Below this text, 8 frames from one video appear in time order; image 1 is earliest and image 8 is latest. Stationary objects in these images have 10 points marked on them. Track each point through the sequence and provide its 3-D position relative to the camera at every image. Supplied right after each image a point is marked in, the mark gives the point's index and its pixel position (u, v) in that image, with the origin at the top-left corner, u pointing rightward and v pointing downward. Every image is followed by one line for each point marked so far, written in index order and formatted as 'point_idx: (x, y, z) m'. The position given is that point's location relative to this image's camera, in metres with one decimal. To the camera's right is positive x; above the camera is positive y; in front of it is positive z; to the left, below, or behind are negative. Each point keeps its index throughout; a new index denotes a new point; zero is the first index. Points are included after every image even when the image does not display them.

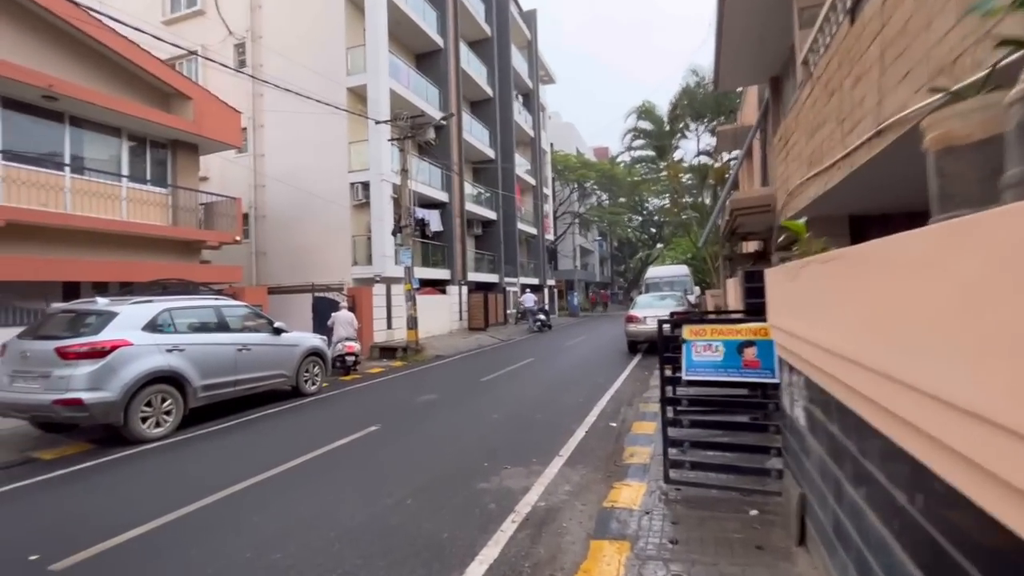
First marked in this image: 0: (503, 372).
0: (-0.3, -2.3, +13.2) m
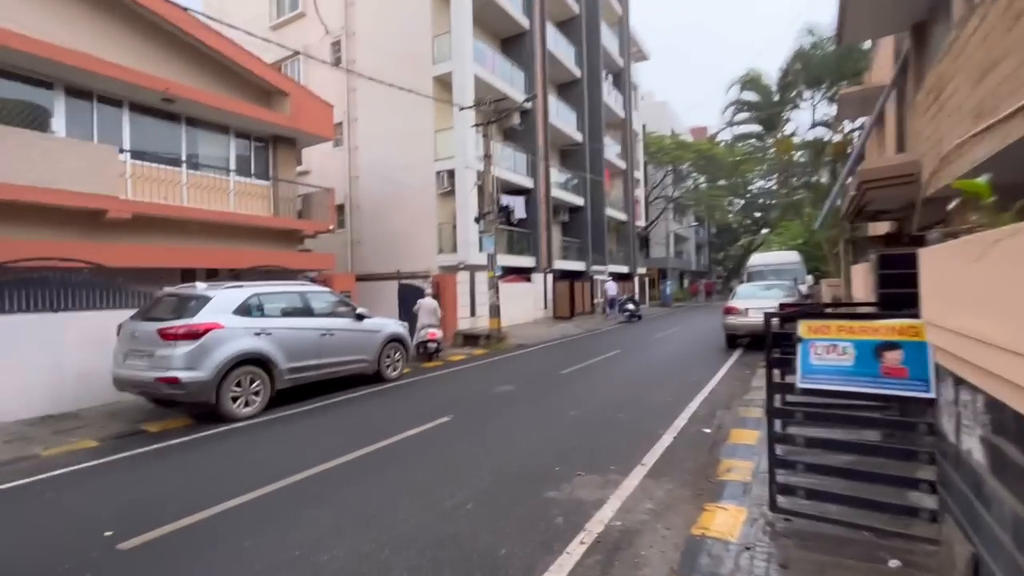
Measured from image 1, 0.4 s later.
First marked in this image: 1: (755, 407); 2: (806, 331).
0: (+1.9, -2.0, +12.5) m
1: (+3.9, -1.9, +7.9) m
2: (+2.3, -0.3, +3.9) m
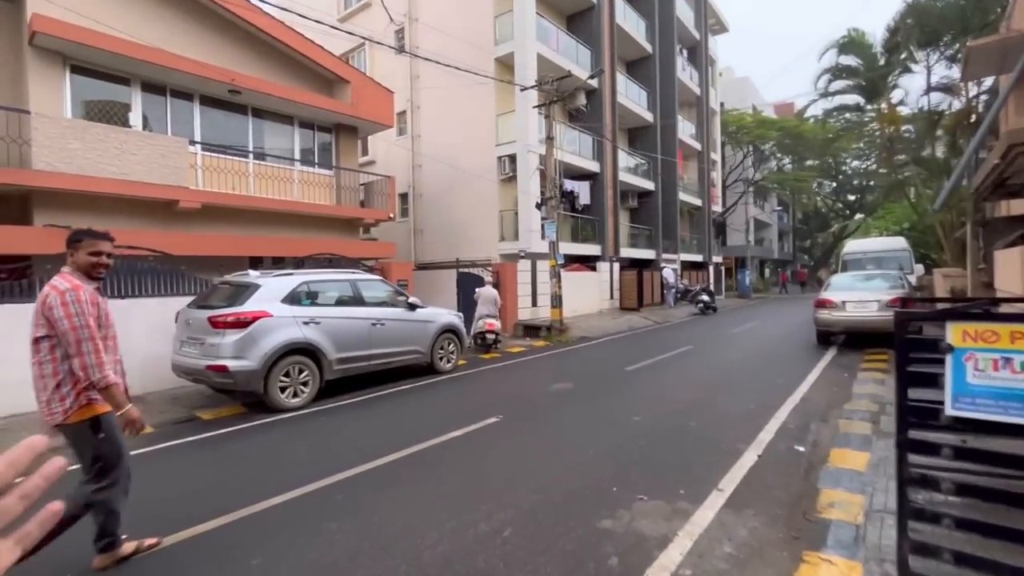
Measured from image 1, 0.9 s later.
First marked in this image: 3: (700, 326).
0: (+3.3, -1.7, +11.5) m
1: (+4.7, -1.8, +6.6) m
2: (+2.6, -0.3, +2.8) m
3: (+7.5, -1.5, +19.7) m
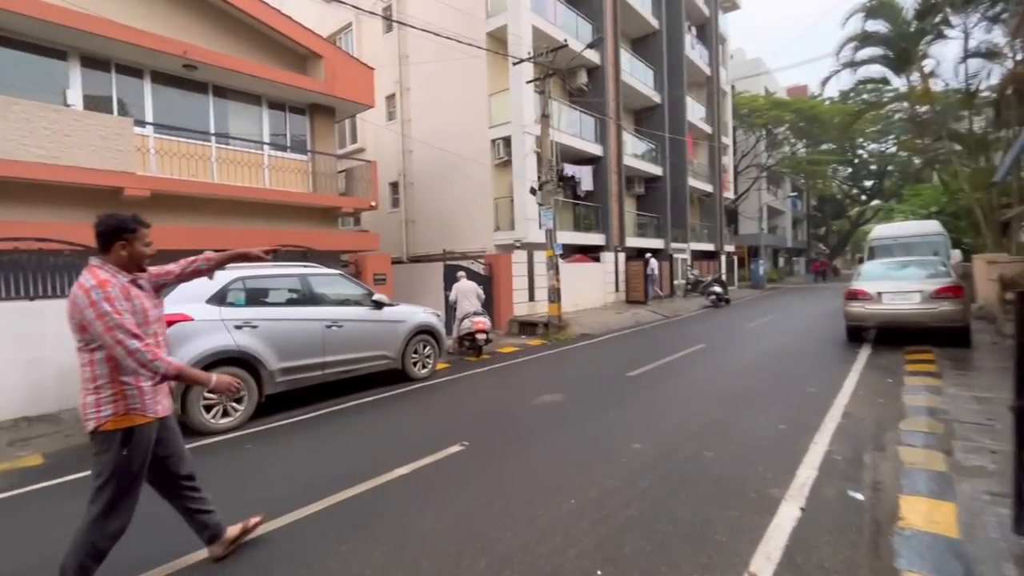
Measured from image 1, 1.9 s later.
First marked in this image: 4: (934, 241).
0: (+3.0, -1.5, +10.0) m
1: (+4.3, -1.7, +5.1) m
2: (+2.1, -0.3, +1.4) m
3: (+7.4, -1.2, +18.2) m
4: (+15.2, +1.7, +17.7) m
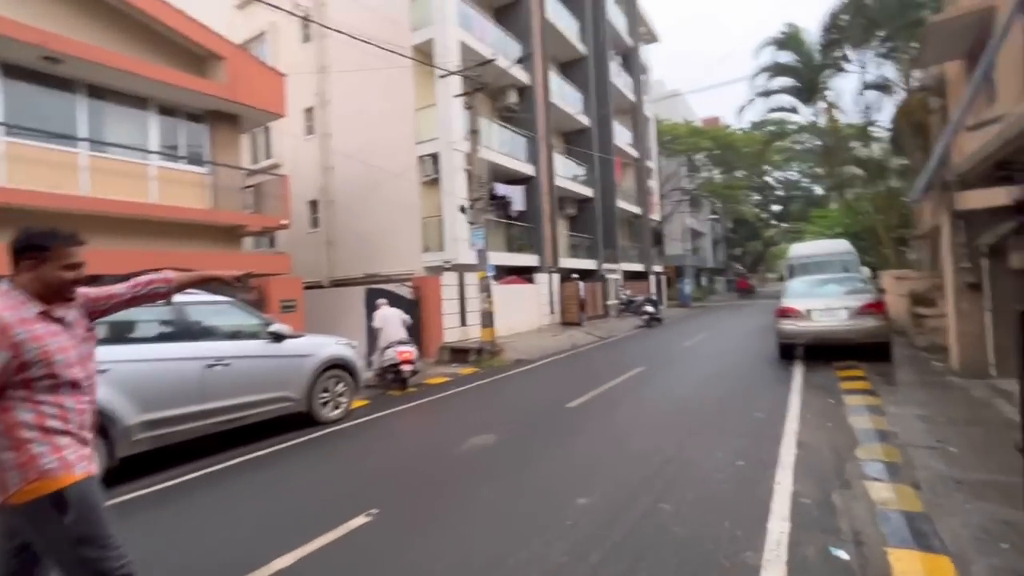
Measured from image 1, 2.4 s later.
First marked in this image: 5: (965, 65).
0: (+1.7, -2.0, +9.3) m
1: (+3.6, -1.8, +4.6) m
2: (+1.9, -0.3, +0.7) m
3: (+5.0, -1.9, +18.0) m
4: (+12.7, +1.1, +18.7) m
5: (+11.0, +5.4, +11.9) m
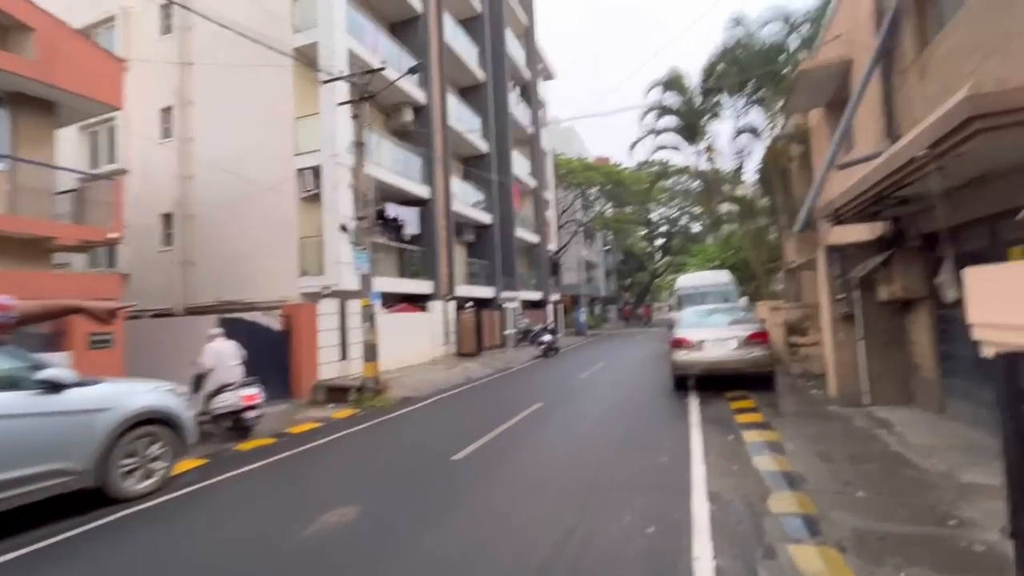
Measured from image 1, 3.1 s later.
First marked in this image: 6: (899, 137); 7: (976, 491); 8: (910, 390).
0: (-0.3, -2.5, +8.2) m
1: (+2.5, -2.1, +4.0) m
2: (+1.6, -0.3, 0.0) m
3: (+1.2, -2.9, +17.4) m
4: (+8.6, -0.1, +19.8) m
5: (+8.3, +4.6, +13.0) m
6: (+7.0, +2.7, +8.9) m
7: (+4.7, -2.1, +5.0) m
8: (+7.1, -1.8, +8.8) m
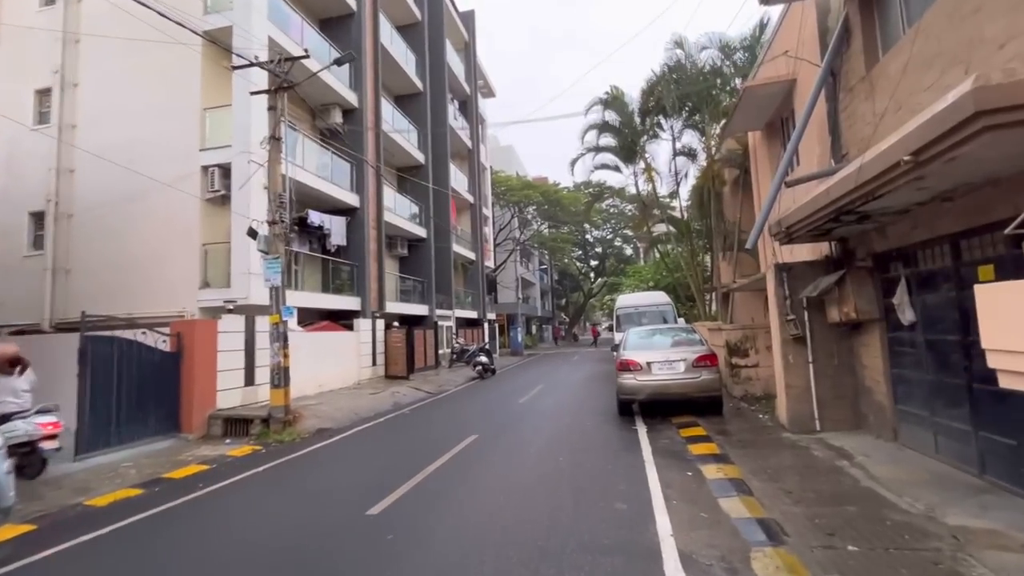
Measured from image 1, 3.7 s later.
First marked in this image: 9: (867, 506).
0: (-1.3, -2.7, +7.0) m
1: (+2.1, -2.2, +3.2) m
2: (+1.7, -0.3, -0.9) m
3: (-1.0, -3.5, +16.2) m
4: (+6.0, -0.9, +19.7) m
5: (+6.7, +4.0, +13.1) m
6: (+5.9, +2.4, +8.8) m
7: (+4.1, -2.2, +4.4) m
8: (+6.0, -2.2, +8.5) m
9: (+3.8, -2.3, +5.3) m
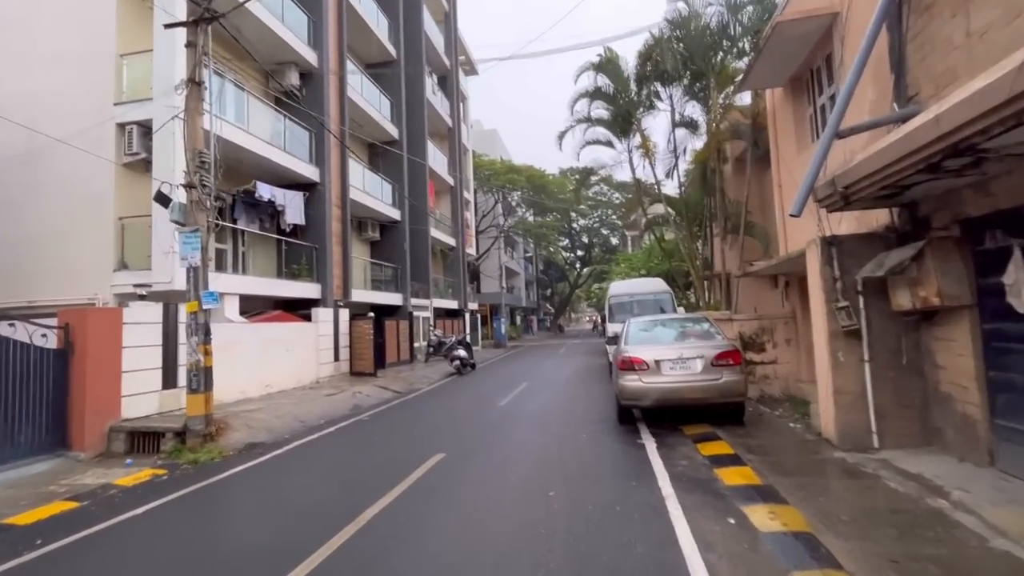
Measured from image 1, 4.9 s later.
0: (-1.6, -2.4, +4.9) m
1: (+1.9, -2.0, +1.2) m
2: (+1.7, -0.1, -2.9) m
3: (-1.6, -3.1, +14.2) m
4: (+5.4, -0.4, +17.8) m
5: (+6.2, +4.4, +11.2) m
6: (+5.6, +2.7, +6.9) m
7: (+3.9, -2.0, +2.5) m
8: (+5.7, -1.9, +6.7) m
9: (+3.6, -2.1, +3.4) m
